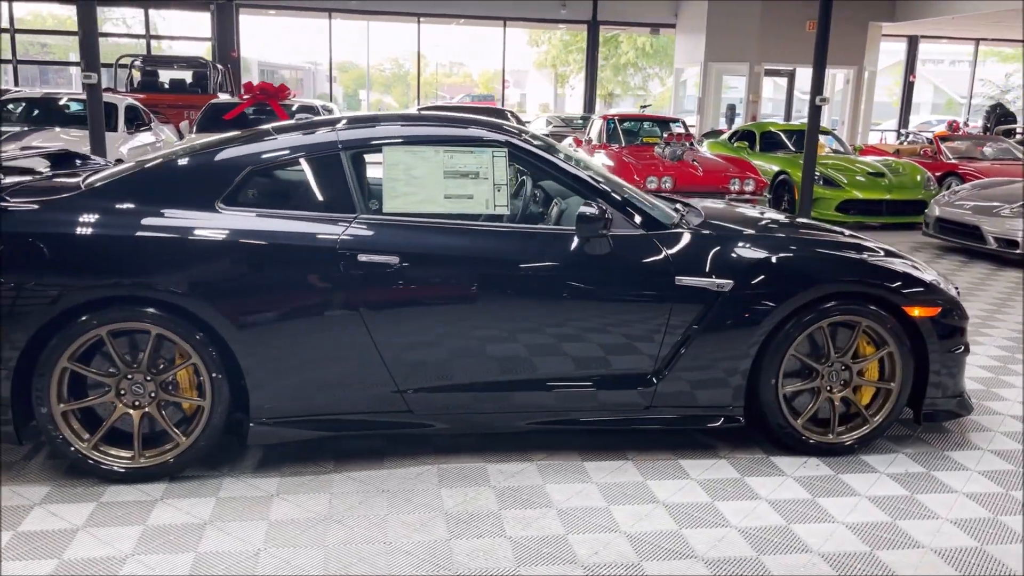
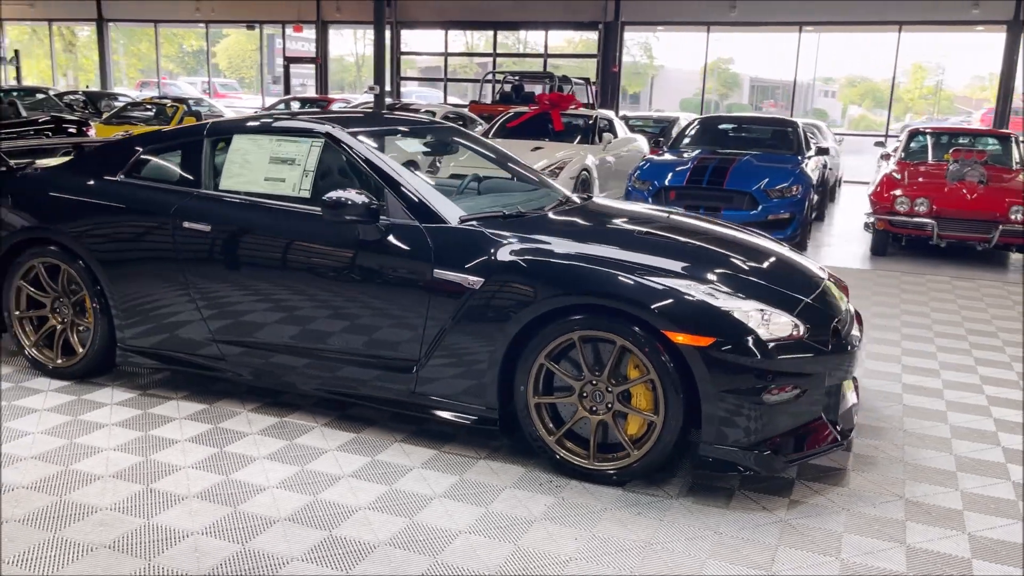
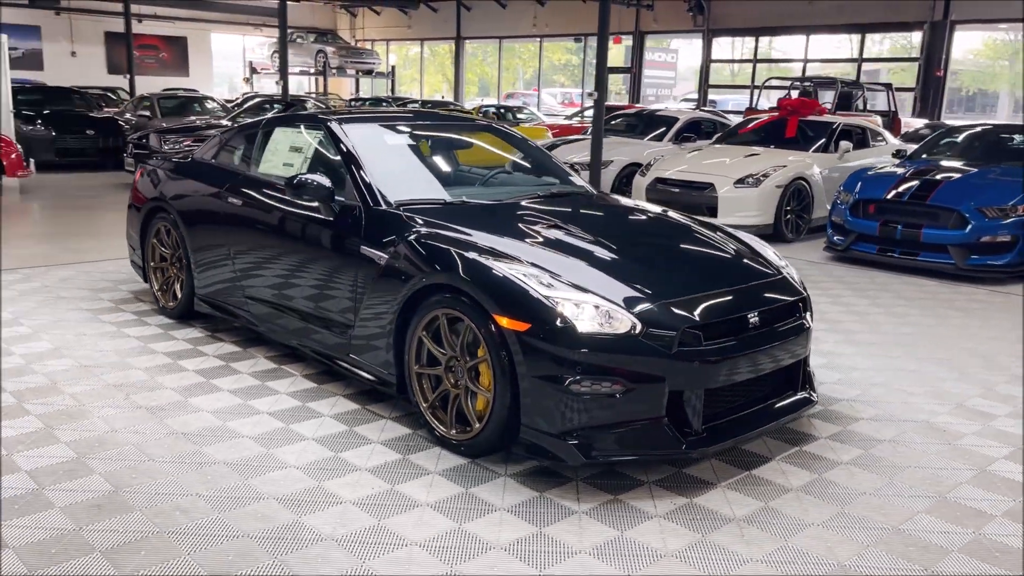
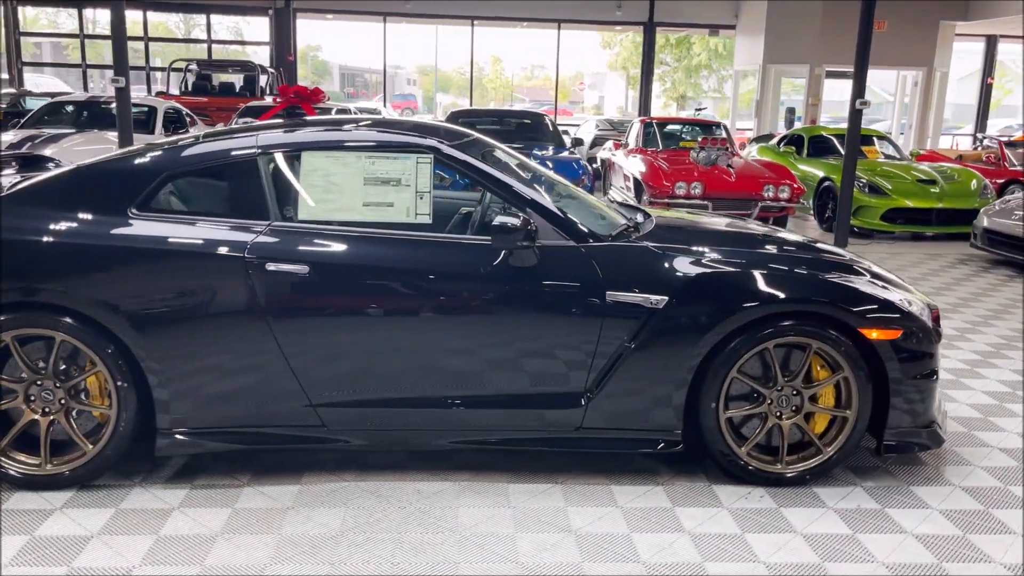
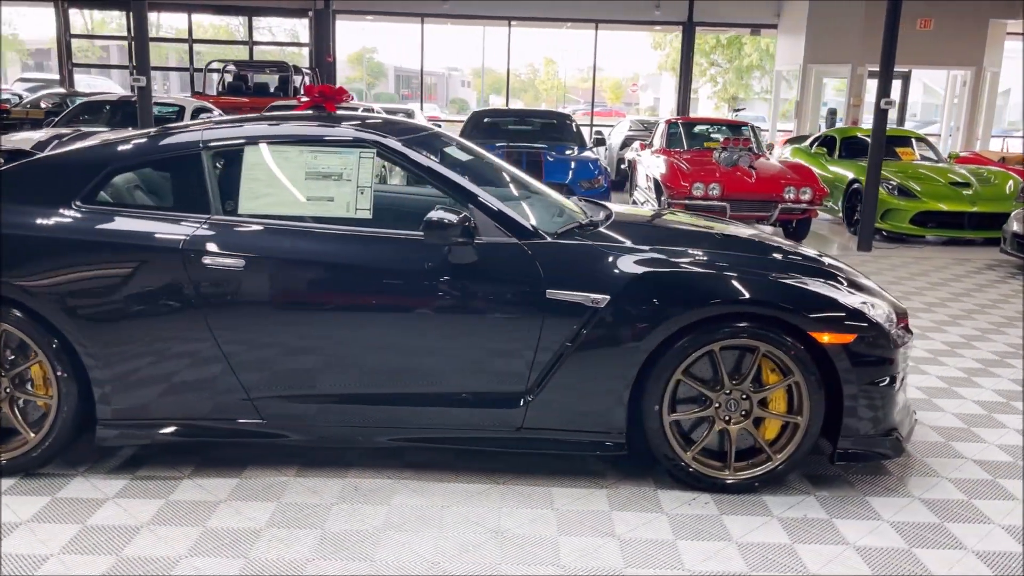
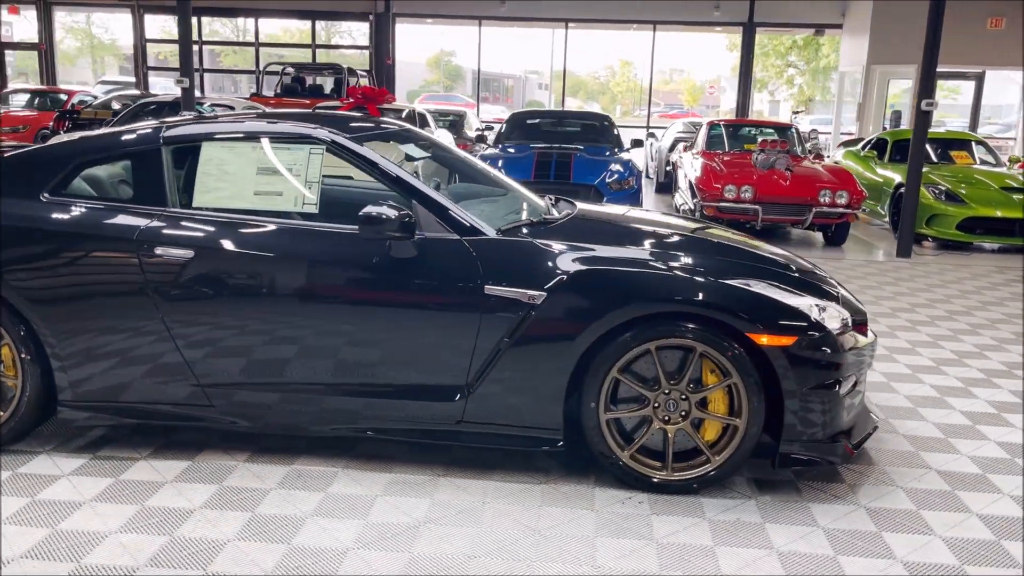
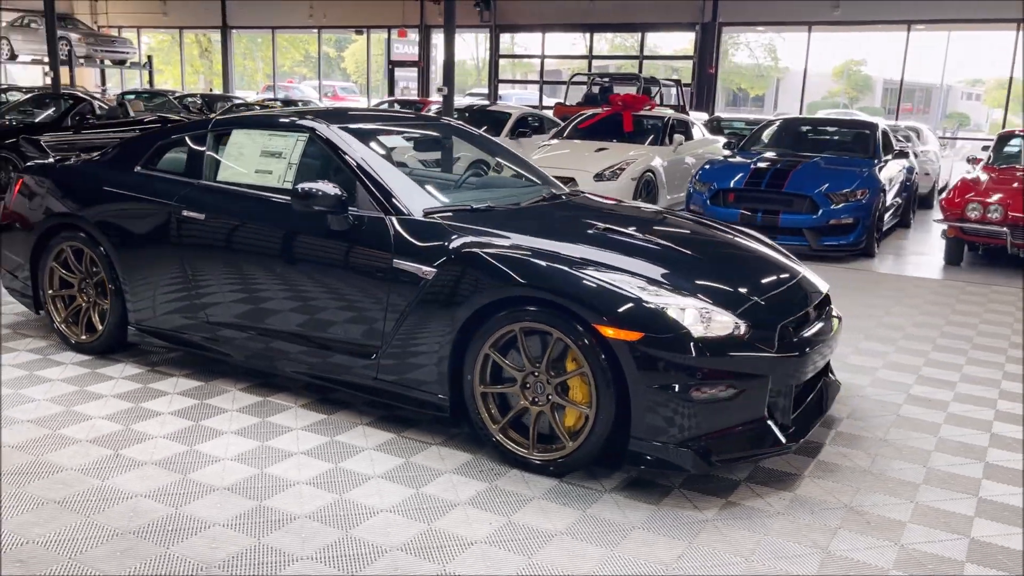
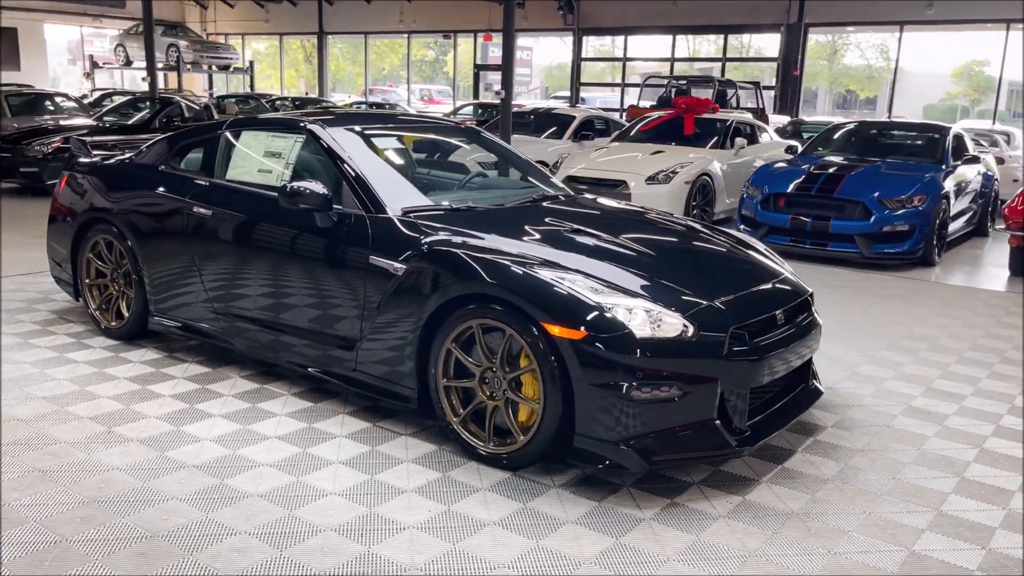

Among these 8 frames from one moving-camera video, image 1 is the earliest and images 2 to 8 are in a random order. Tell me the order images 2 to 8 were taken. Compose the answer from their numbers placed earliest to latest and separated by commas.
4, 5, 6, 2, 7, 8, 3
